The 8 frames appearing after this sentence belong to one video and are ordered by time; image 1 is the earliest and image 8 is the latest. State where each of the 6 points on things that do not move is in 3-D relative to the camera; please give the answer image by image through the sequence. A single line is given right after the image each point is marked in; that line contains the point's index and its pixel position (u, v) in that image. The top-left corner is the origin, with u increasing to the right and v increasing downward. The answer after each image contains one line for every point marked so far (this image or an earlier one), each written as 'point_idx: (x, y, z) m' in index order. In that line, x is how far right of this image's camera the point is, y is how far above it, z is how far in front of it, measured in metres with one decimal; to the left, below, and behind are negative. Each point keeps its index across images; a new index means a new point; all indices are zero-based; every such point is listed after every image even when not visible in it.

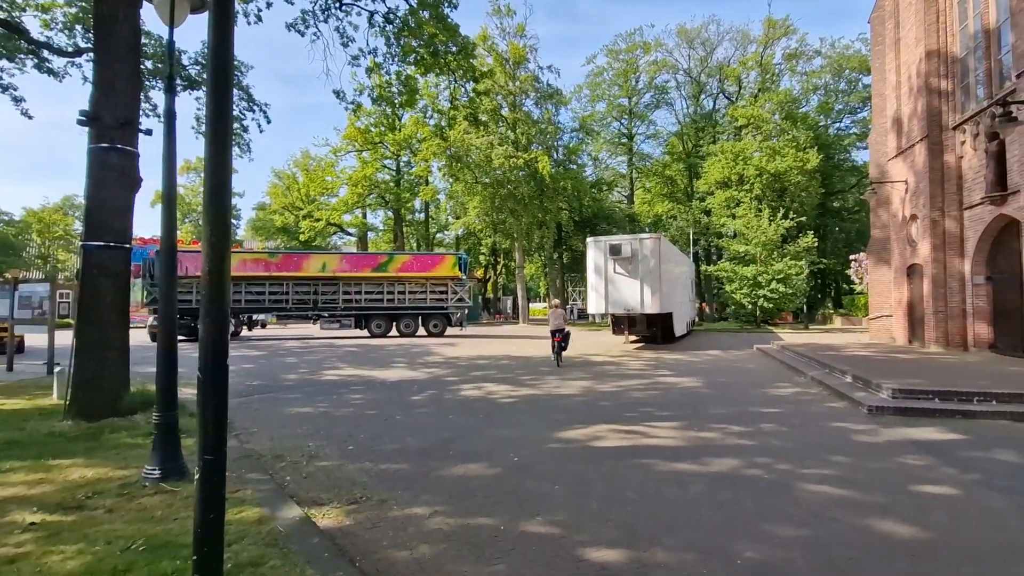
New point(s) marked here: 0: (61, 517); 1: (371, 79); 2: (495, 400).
0: (-3.4, -1.7, +3.8) m
1: (-3.6, +5.3, +13.0) m
2: (-0.3, -2.1, +9.4) m
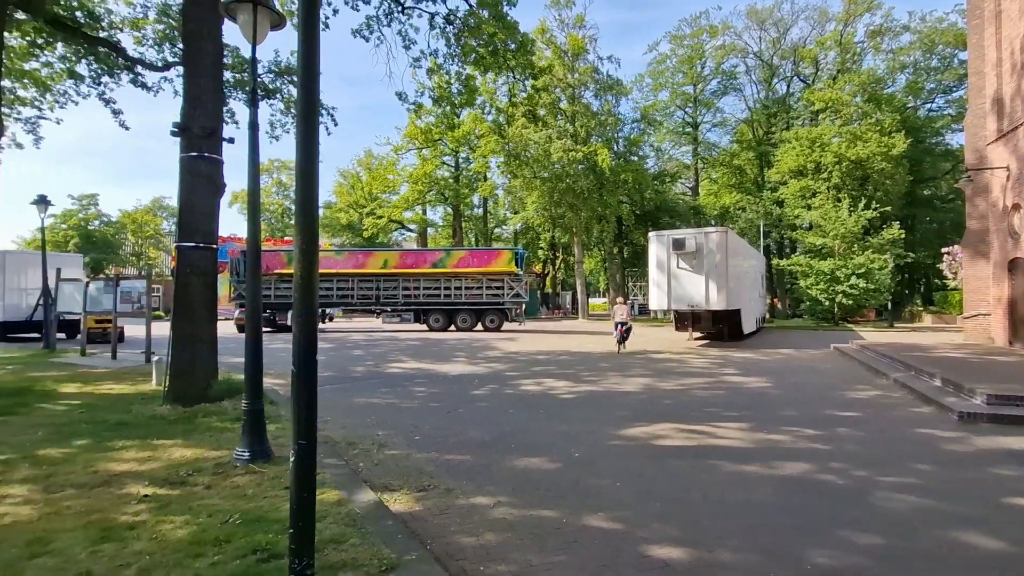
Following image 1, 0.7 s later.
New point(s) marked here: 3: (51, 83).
0: (-2.9, -1.7, +4.3) m
1: (-2.1, +5.4, +13.3) m
2: (+0.8, -2.0, +9.4) m
3: (-14.8, +6.6, +16.4) m
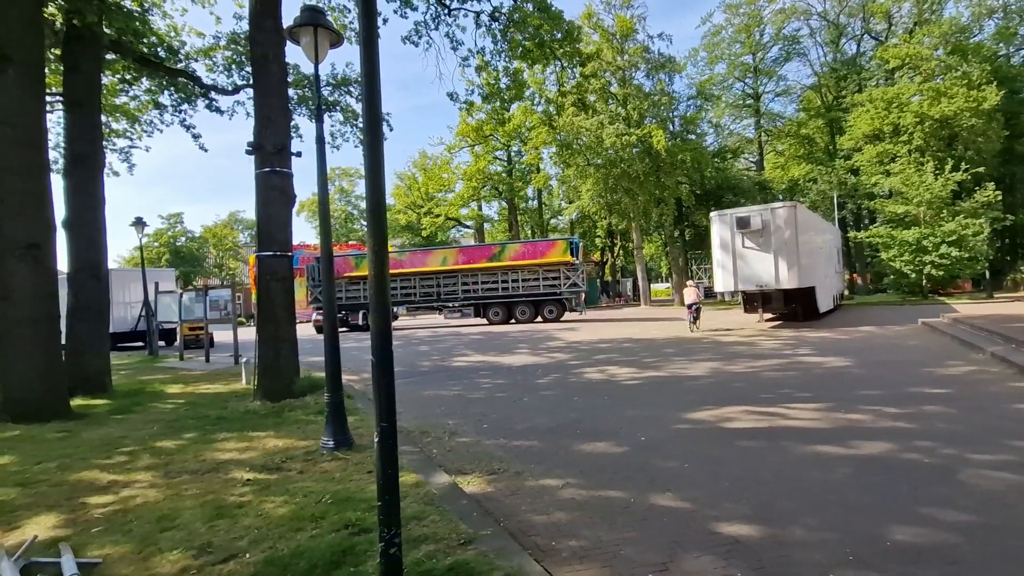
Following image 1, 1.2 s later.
0: (-2.3, -1.7, +4.7) m
1: (-0.8, +5.6, +13.5) m
2: (+2.0, -1.8, +9.4) m
3: (-13.2, +6.1, +18.1) m
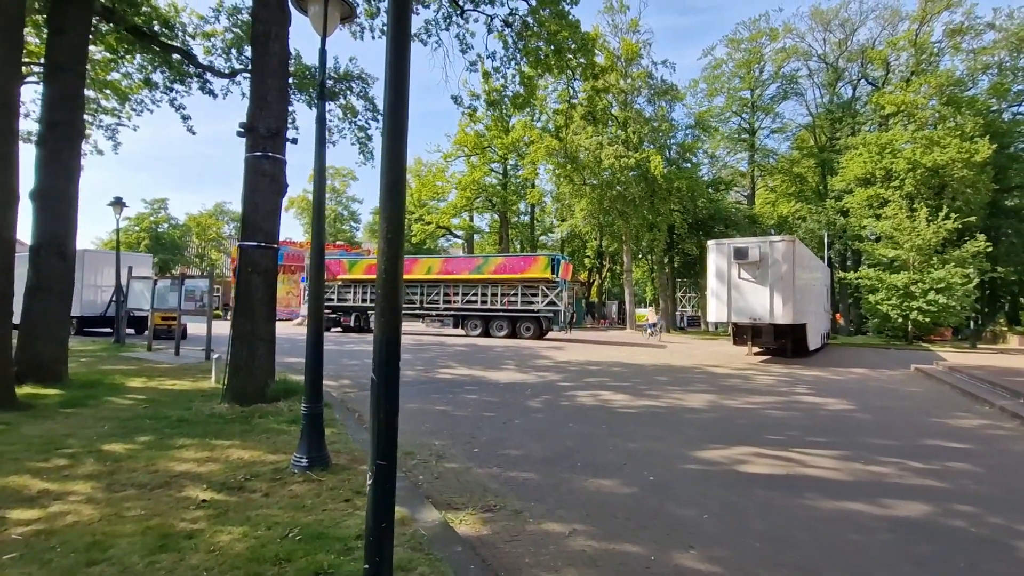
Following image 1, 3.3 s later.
0: (-2.3, -1.7, +4.1) m
1: (-0.6, +5.3, +13.1) m
2: (+1.8, -2.1, +8.9) m
3: (-13.0, +6.7, +17.3) m
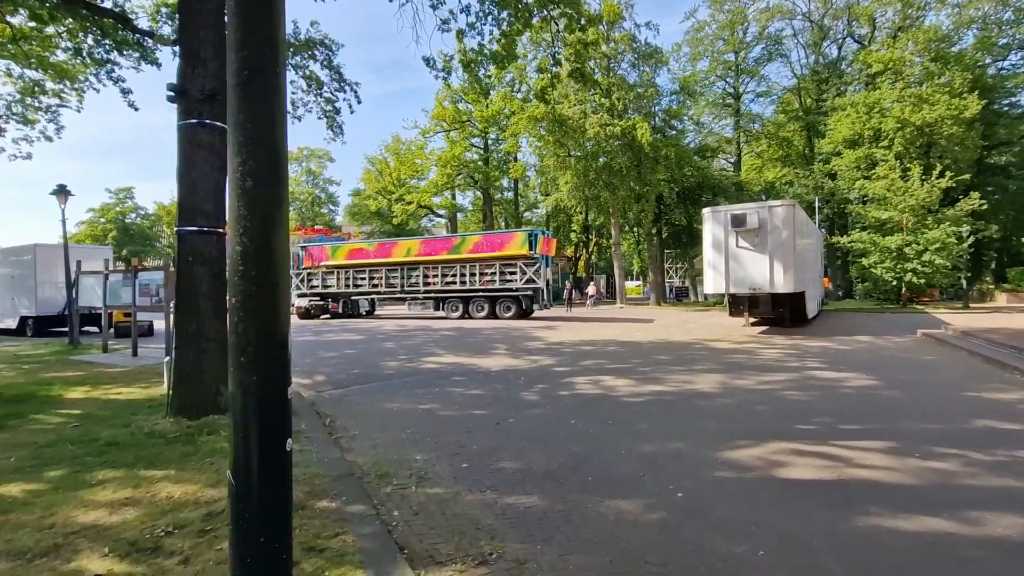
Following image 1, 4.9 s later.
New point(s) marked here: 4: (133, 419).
0: (-2.3, -1.7, +3.1) m
1: (-1.1, +5.8, +11.8) m
2: (+1.7, -1.7, +8.0) m
3: (-13.7, +6.8, +15.7) m
4: (-5.0, -1.7, +6.7) m
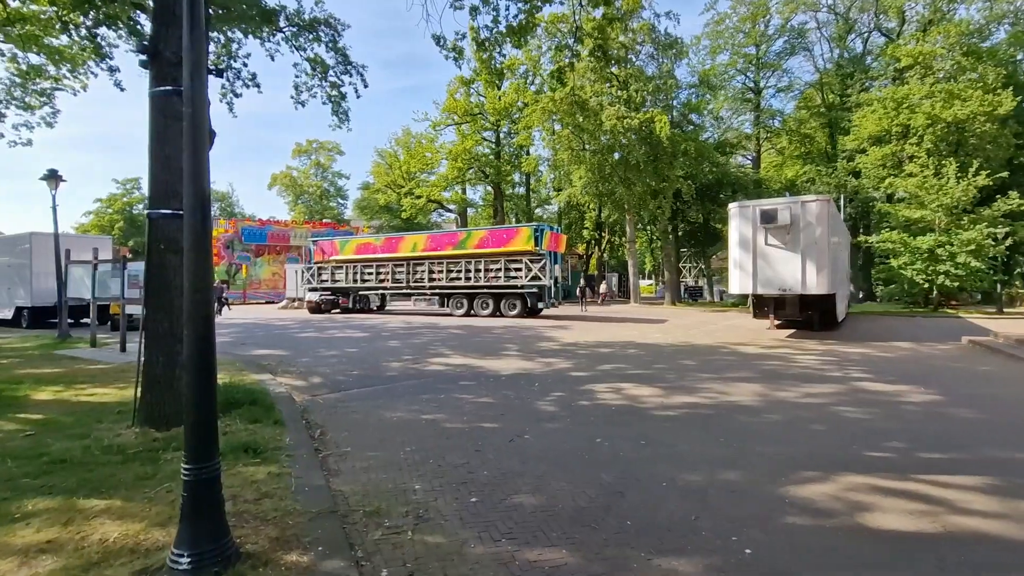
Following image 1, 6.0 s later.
0: (-2.2, -1.6, +2.2) m
1: (-0.7, +5.8, +10.9) m
2: (+1.9, -1.7, +7.1) m
3: (-13.2, +7.1, +14.9) m
4: (-4.8, -1.6, +5.9) m
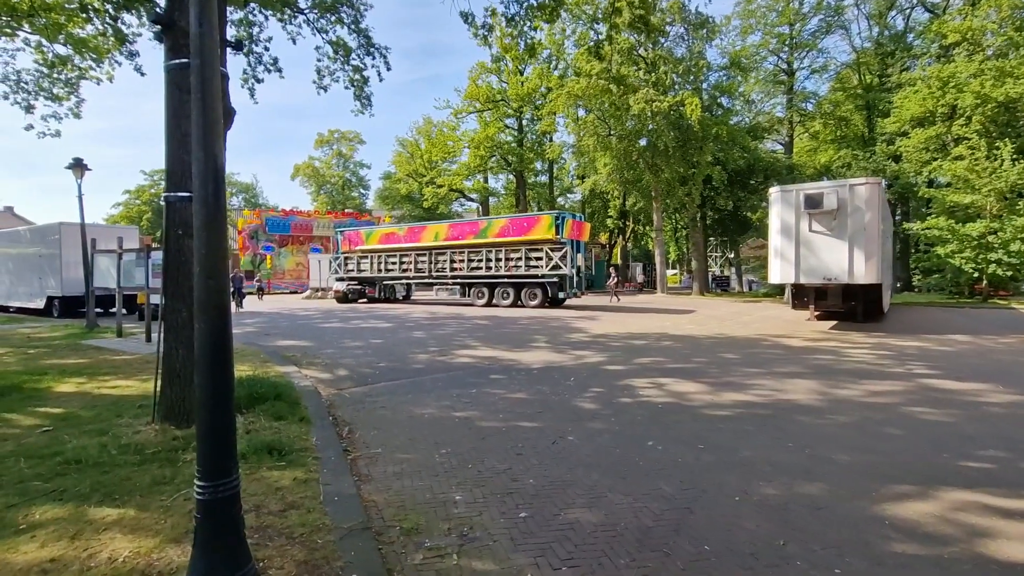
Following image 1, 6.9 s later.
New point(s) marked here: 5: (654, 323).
0: (-1.9, -1.6, +1.8) m
1: (-0.1, +6.1, +10.3) m
2: (+2.4, -1.6, +6.5) m
3: (-12.4, +7.4, +14.8) m
4: (-4.3, -1.5, +5.6) m
5: (+5.0, -1.2, +17.8) m
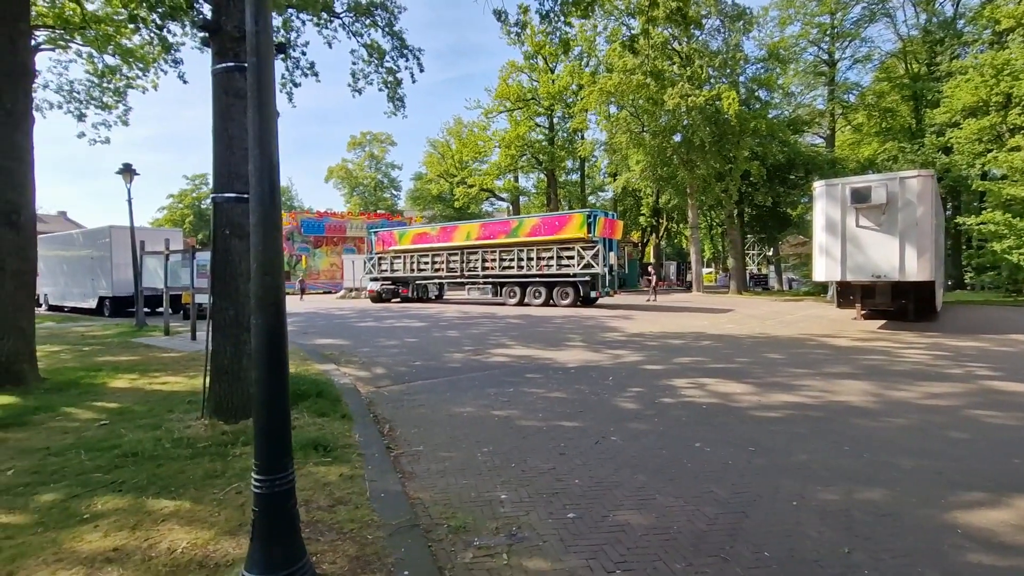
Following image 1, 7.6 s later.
0: (-1.6, -1.5, +1.8) m
1: (+0.6, +6.1, +10.2) m
2: (+2.9, -1.5, +6.3) m
3: (-11.4, +7.4, +15.4) m
4: (-3.9, -1.5, +5.8) m
5: (+6.1, -1.2, +17.4) m
